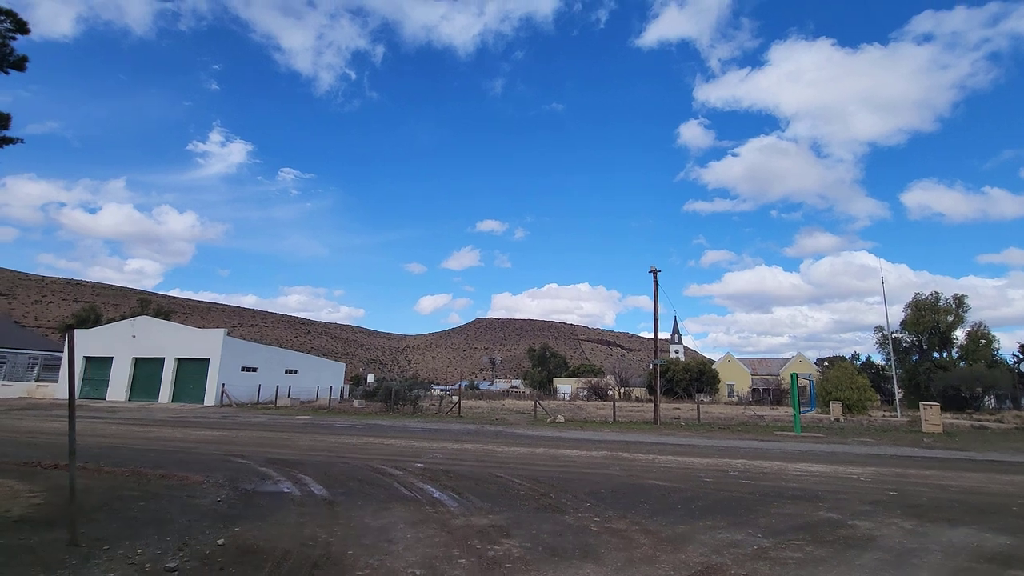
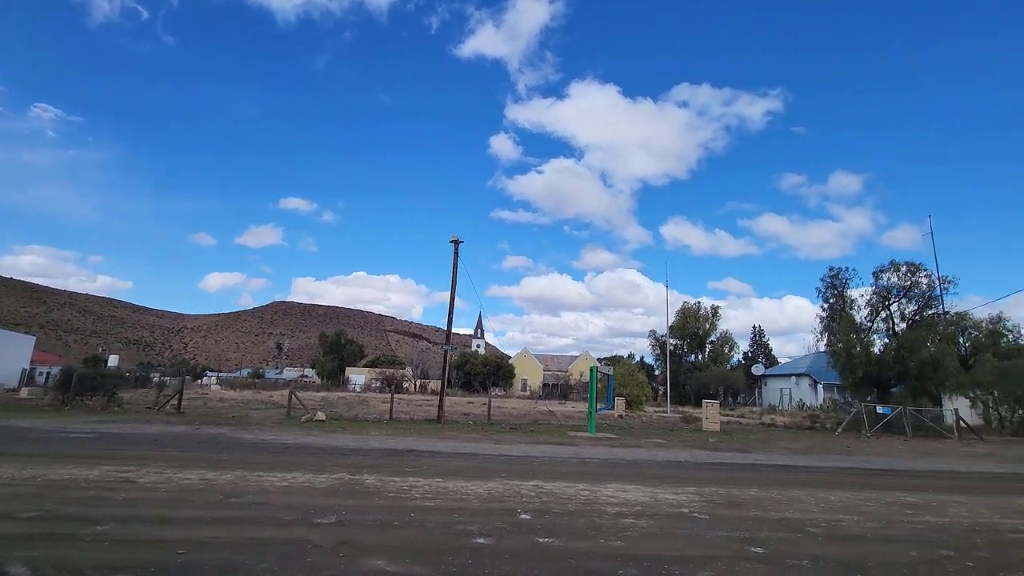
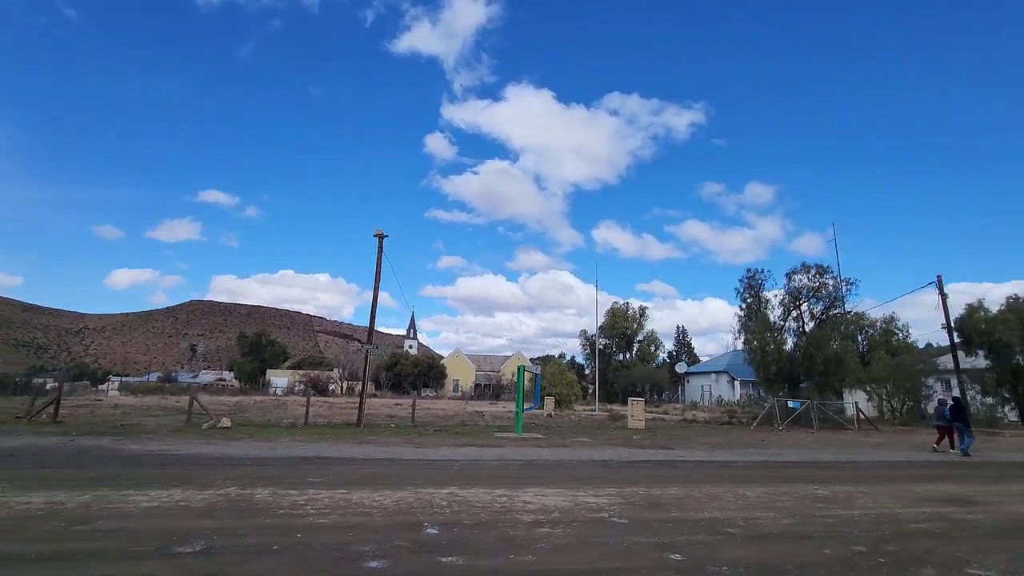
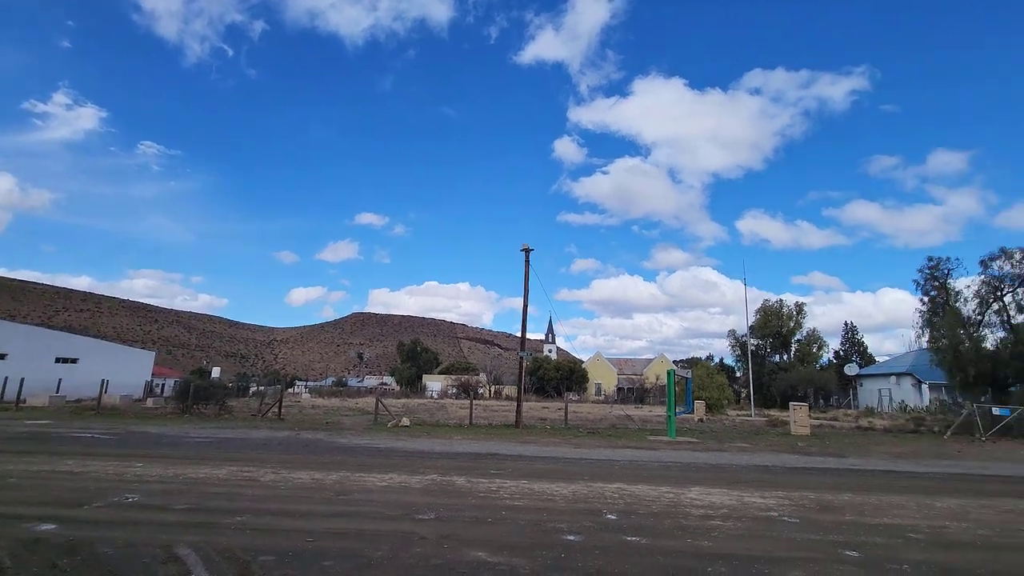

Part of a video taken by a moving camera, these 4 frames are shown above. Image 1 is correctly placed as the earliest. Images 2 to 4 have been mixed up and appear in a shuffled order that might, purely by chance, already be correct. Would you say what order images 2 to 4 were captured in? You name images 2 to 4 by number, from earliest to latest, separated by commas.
4, 2, 3
